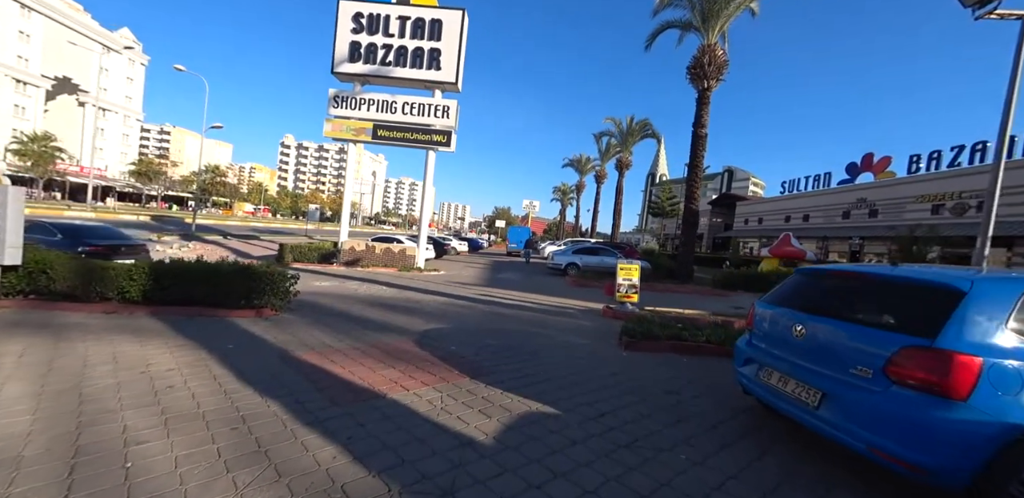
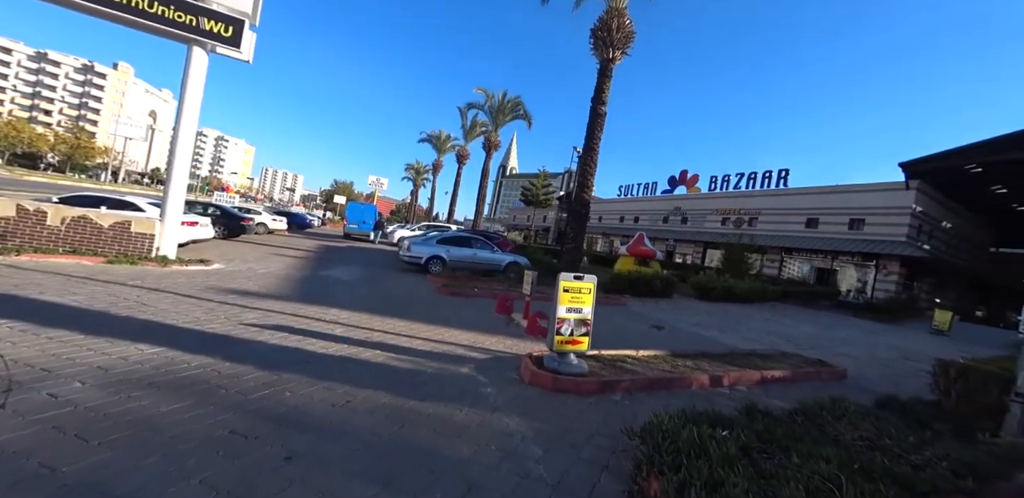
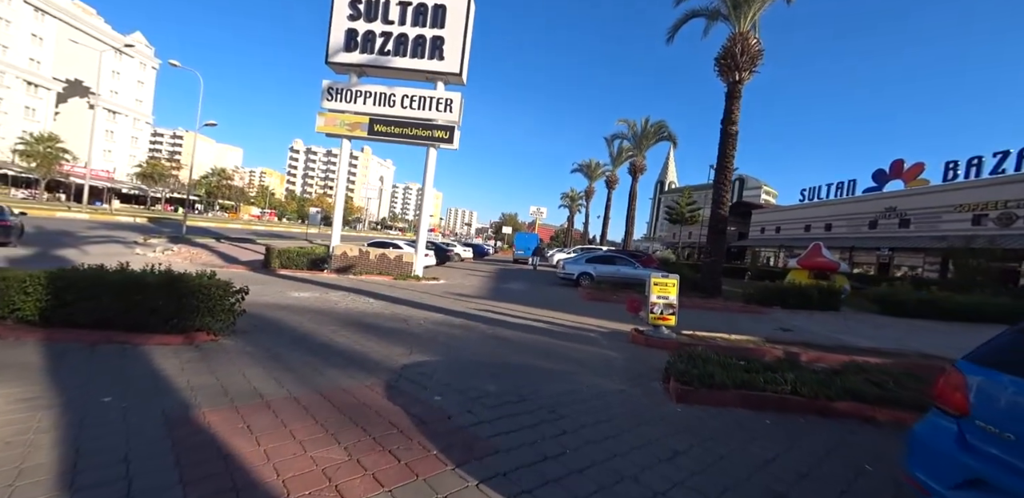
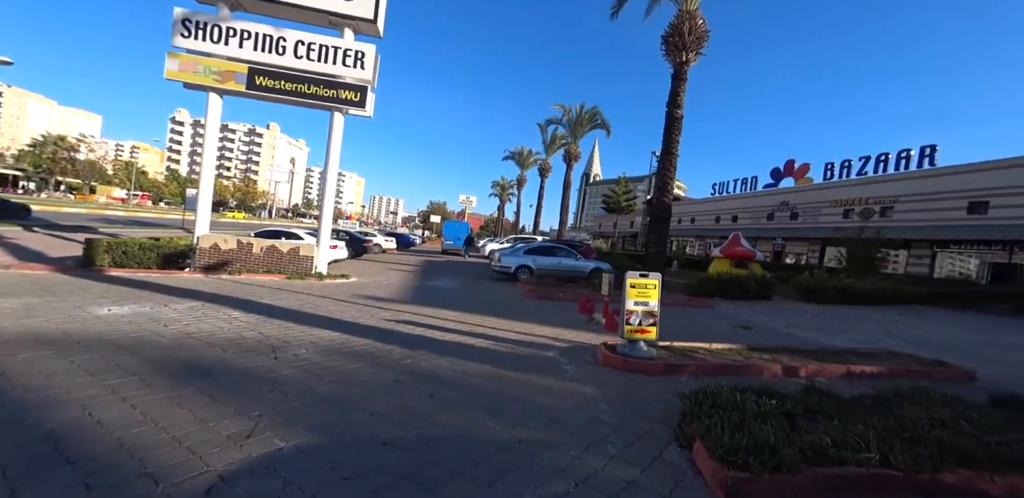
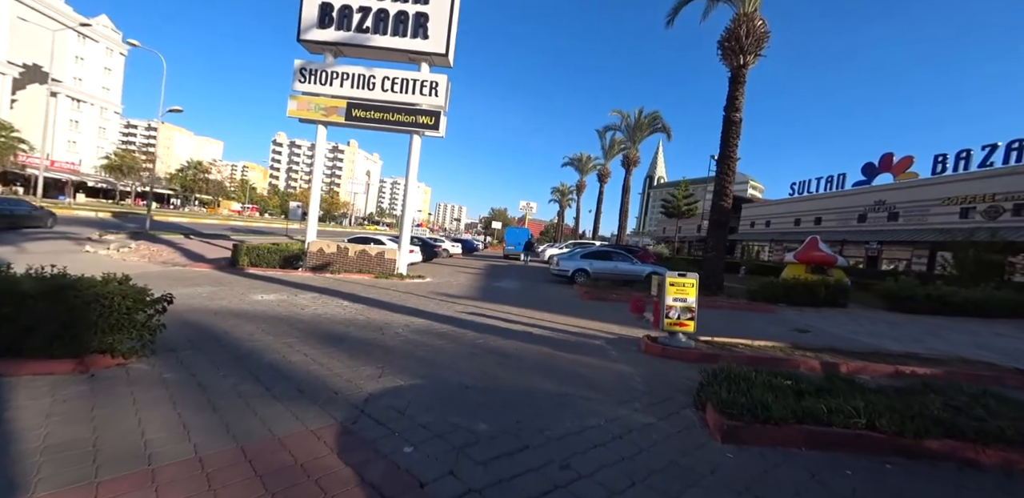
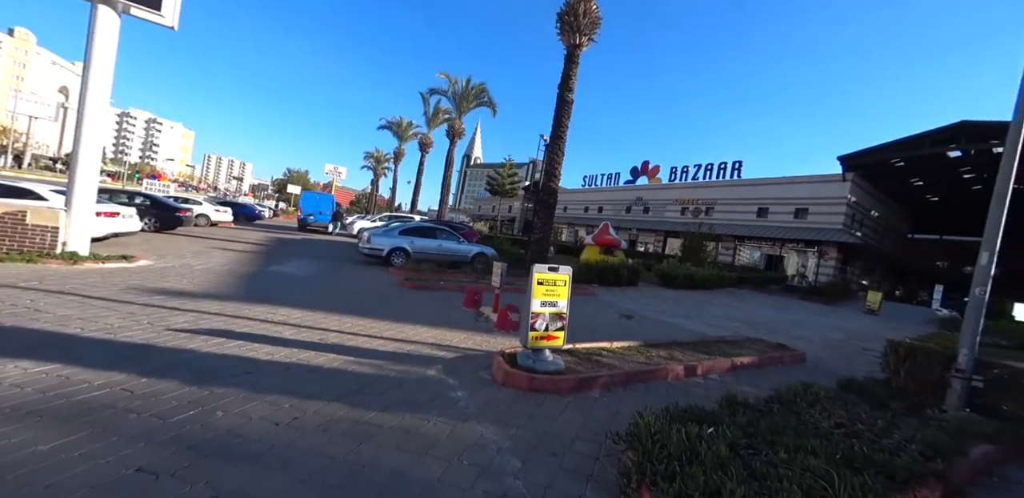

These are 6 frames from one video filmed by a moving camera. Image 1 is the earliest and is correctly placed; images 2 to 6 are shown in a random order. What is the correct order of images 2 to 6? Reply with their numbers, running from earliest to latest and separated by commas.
3, 5, 4, 2, 6
